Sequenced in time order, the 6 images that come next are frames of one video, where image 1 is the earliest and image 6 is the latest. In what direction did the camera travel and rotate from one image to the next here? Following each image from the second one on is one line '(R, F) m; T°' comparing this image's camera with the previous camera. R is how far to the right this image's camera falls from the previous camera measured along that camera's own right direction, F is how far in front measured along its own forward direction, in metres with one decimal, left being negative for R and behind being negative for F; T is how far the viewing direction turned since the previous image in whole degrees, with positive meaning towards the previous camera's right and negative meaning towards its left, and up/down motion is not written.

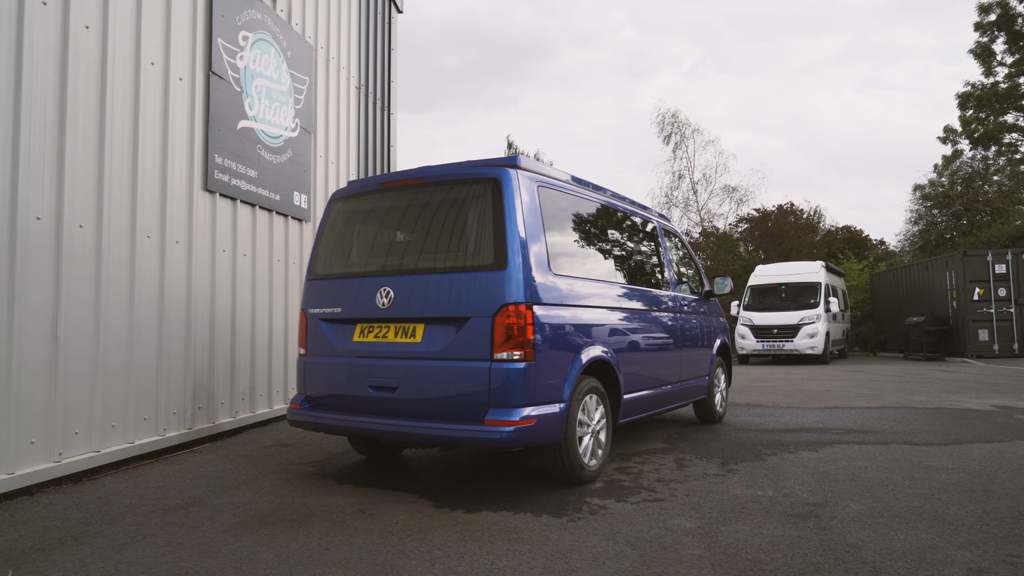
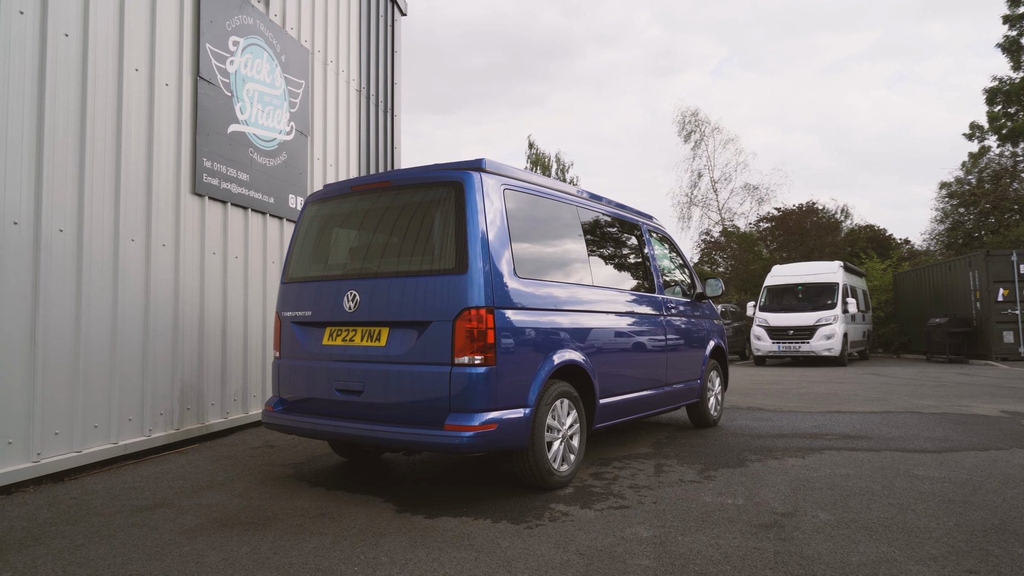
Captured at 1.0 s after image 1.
(+0.3, 0.0) m; -2°
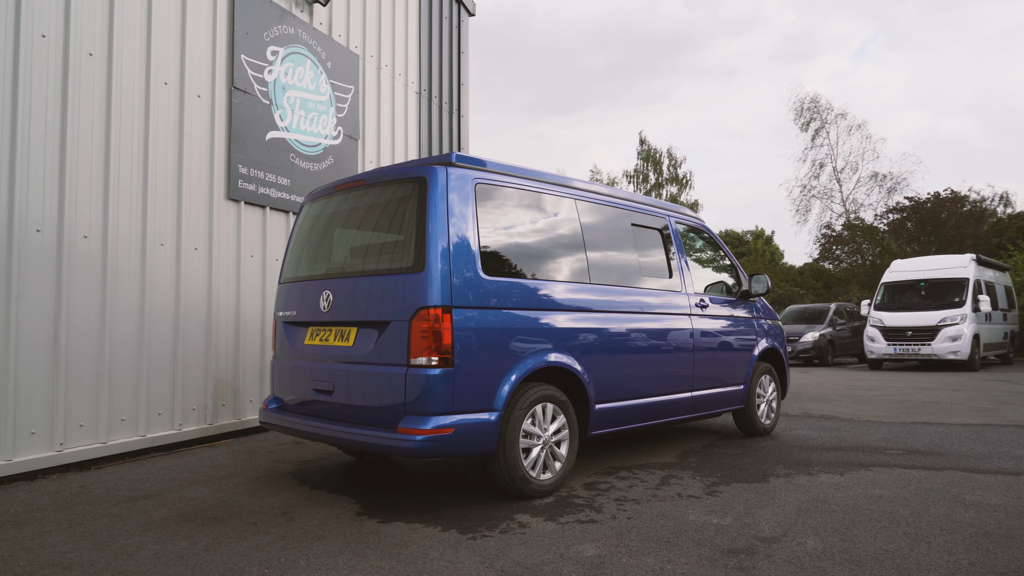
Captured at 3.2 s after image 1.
(+0.8, +0.3) m; -10°
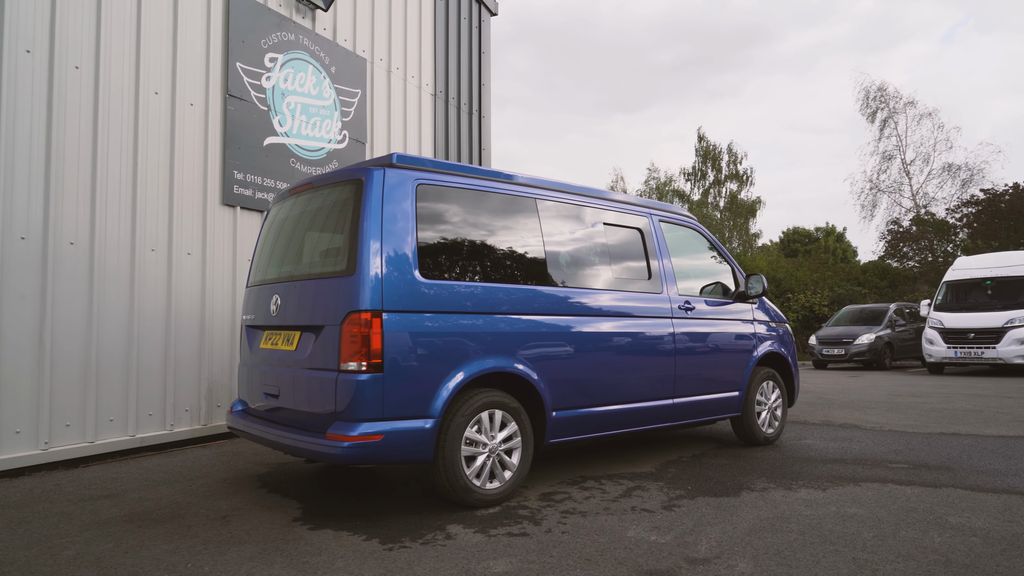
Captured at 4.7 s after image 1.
(+0.7, +0.1) m; -5°
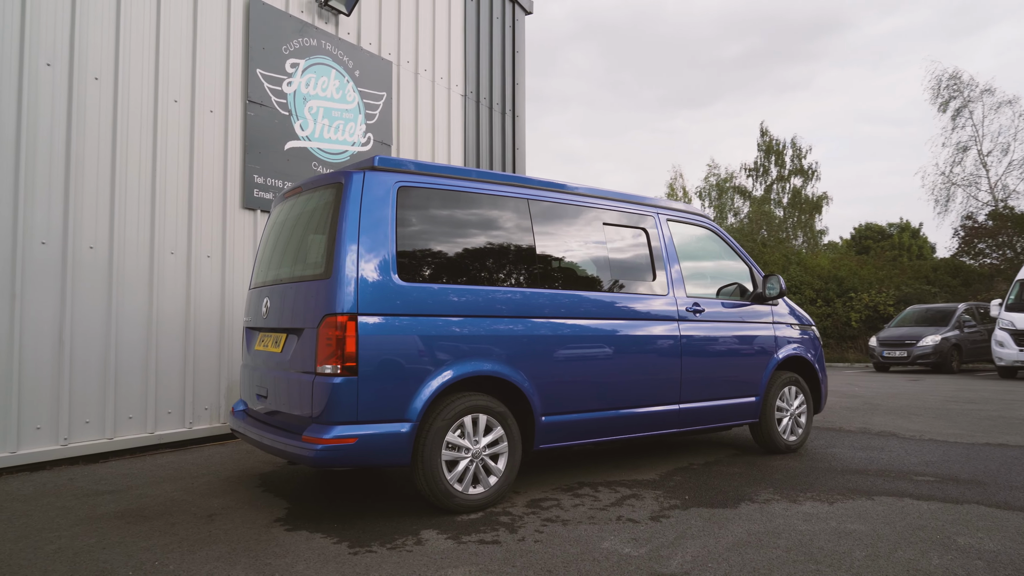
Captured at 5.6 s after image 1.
(+0.4, +0.1) m; -5°
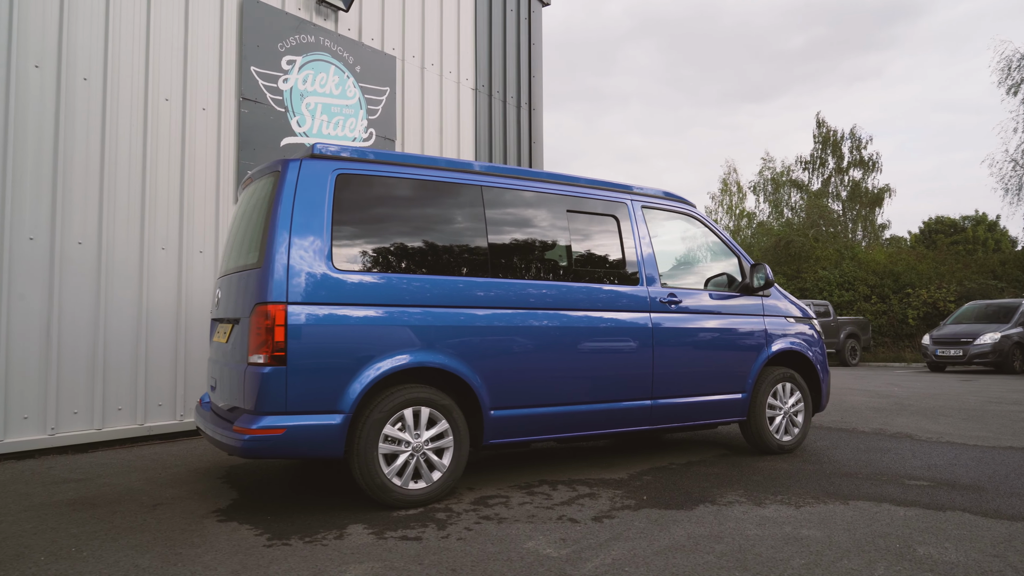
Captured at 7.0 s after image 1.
(+0.6, +0.2) m; -5°
